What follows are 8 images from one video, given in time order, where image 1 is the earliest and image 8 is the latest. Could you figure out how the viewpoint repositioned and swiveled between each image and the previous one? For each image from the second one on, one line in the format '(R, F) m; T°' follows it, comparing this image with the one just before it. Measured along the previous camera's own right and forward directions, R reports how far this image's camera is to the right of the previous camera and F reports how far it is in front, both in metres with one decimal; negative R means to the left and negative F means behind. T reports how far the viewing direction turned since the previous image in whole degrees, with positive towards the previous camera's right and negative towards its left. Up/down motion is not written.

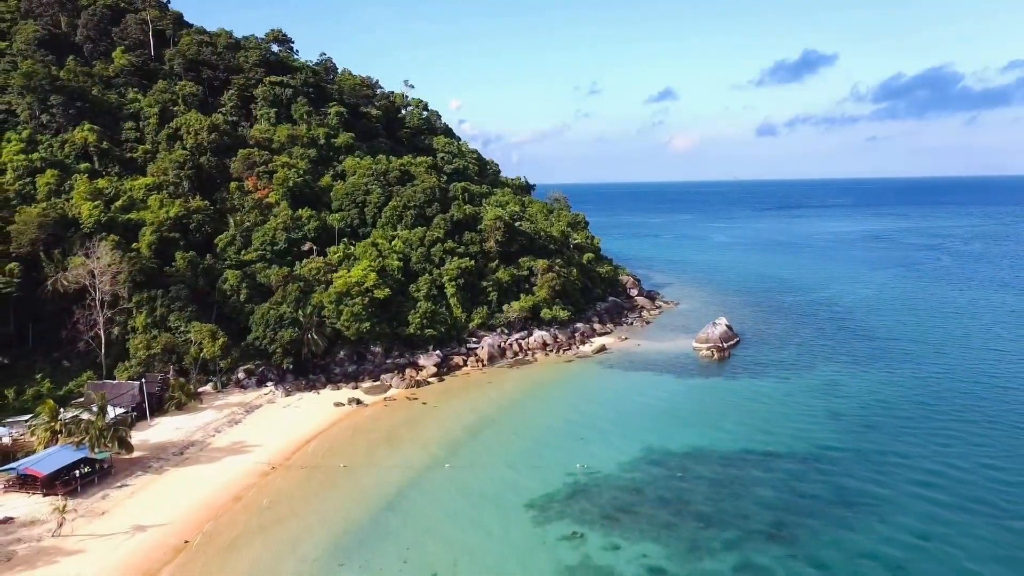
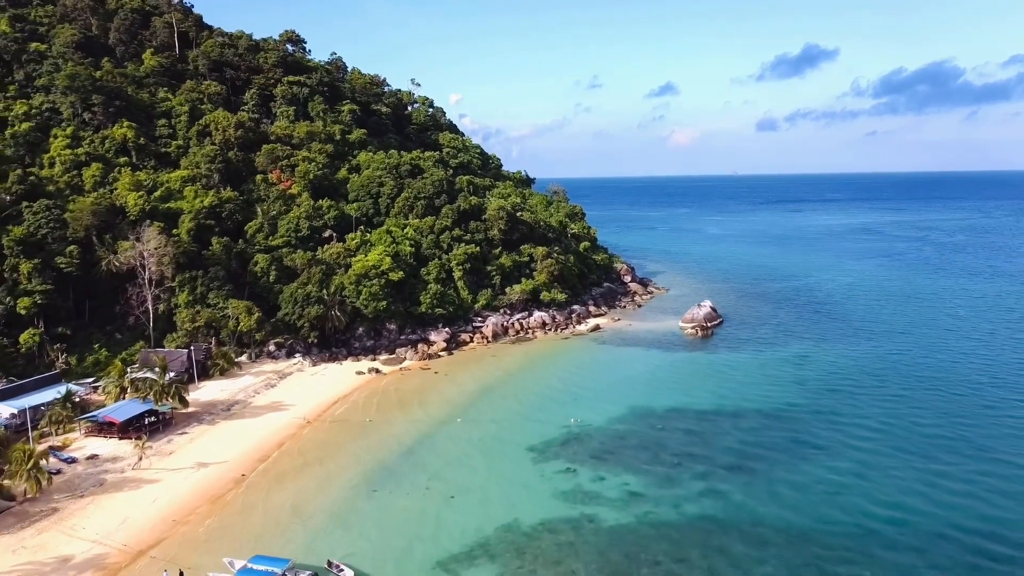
(-0.1, -4.4) m; 0°
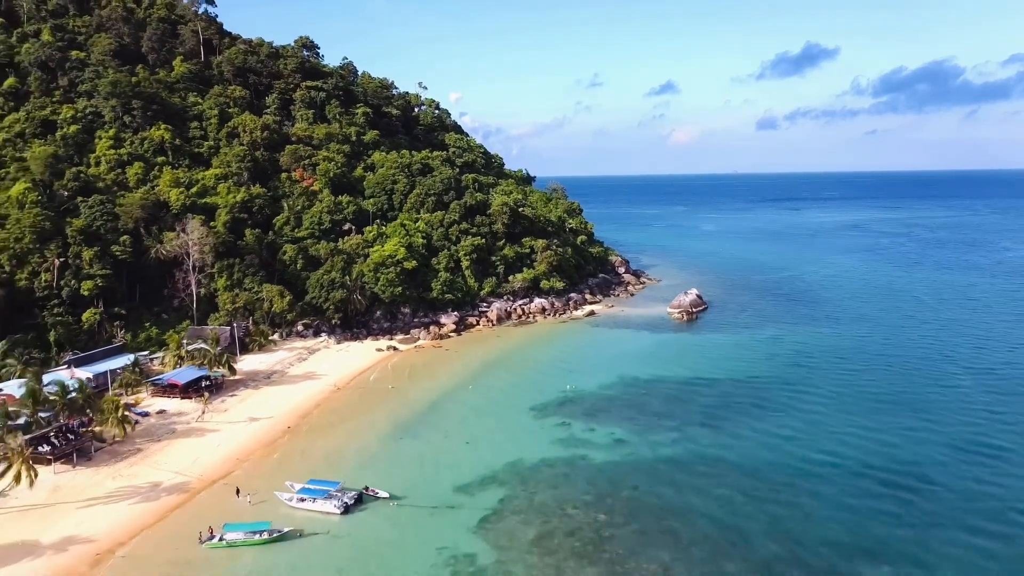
(-0.2, -4.9) m; 0°
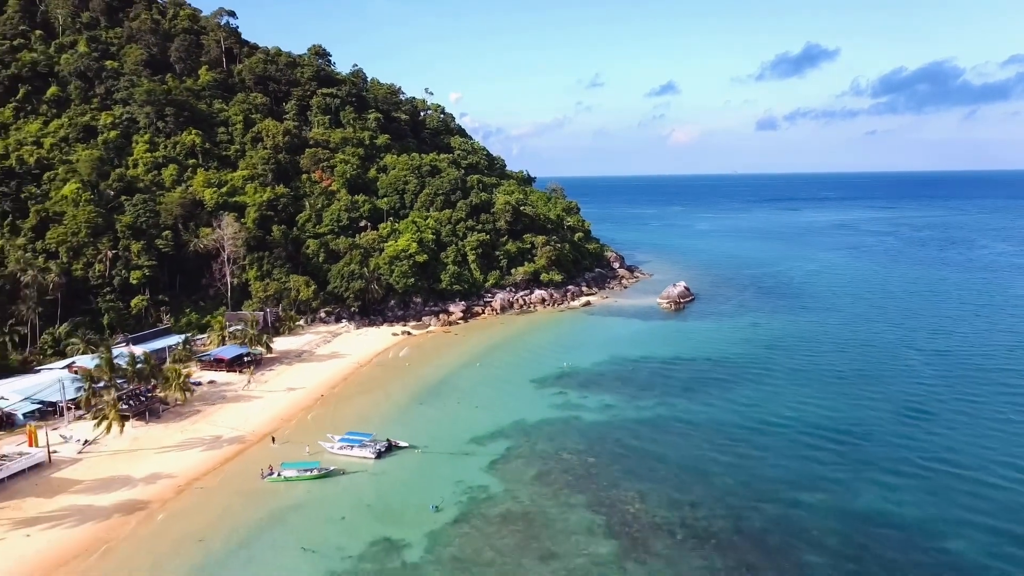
(-0.2, -4.9) m; 0°
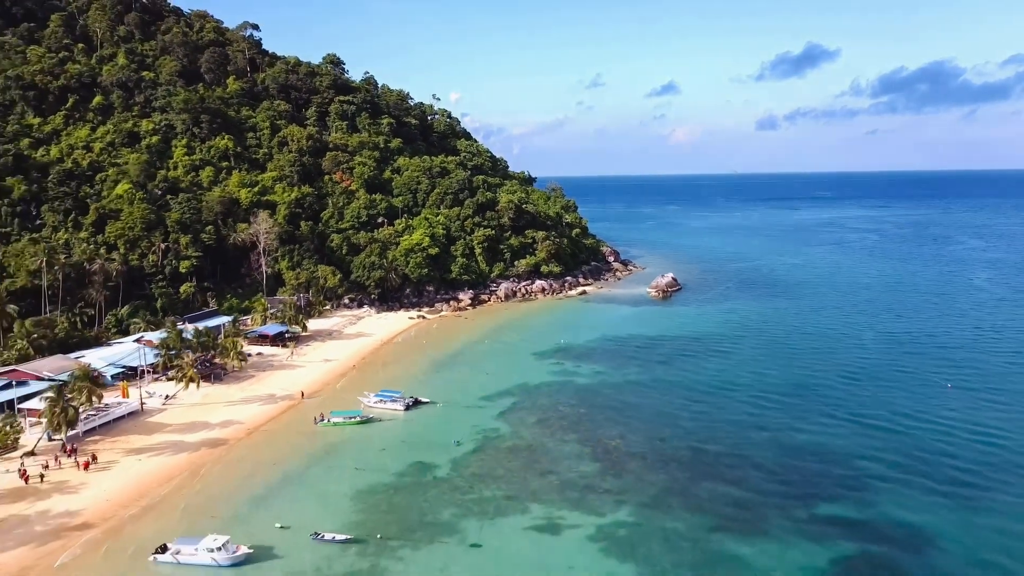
(-0.2, -6.2) m; 0°
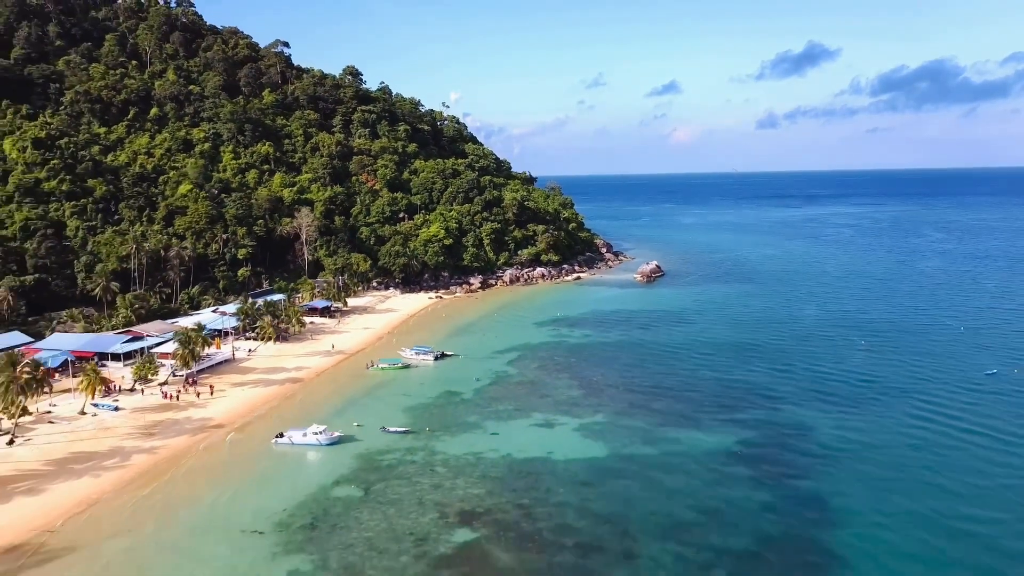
(-0.2, -9.8) m; 0°
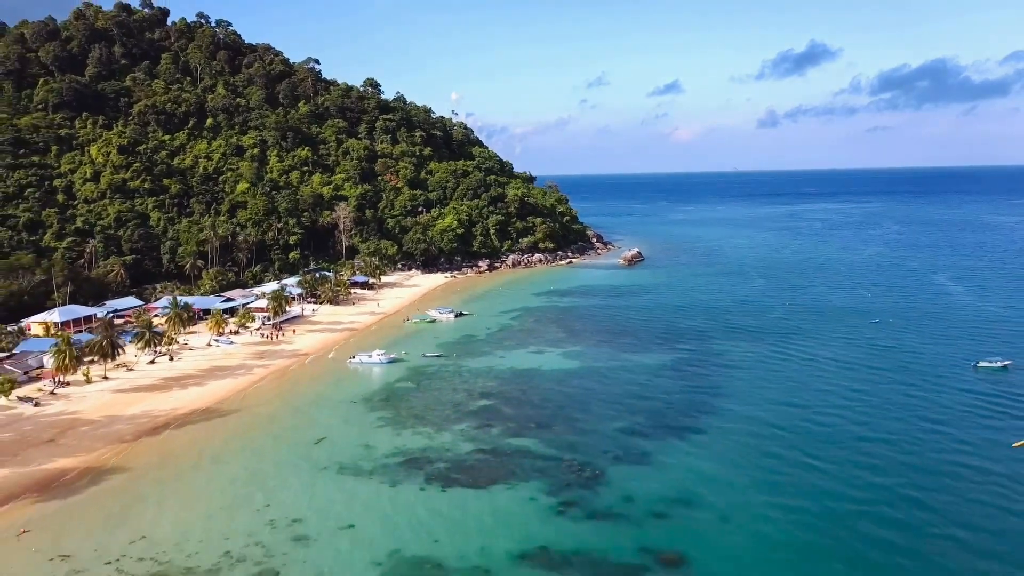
(0.0, -13.5) m; 0°
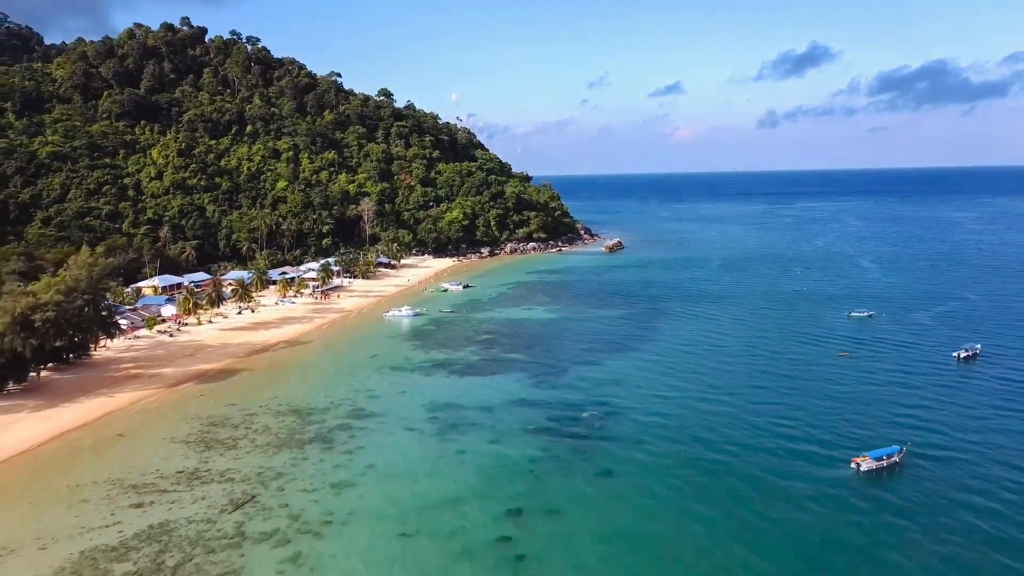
(+0.4, -14.4) m; 0°
